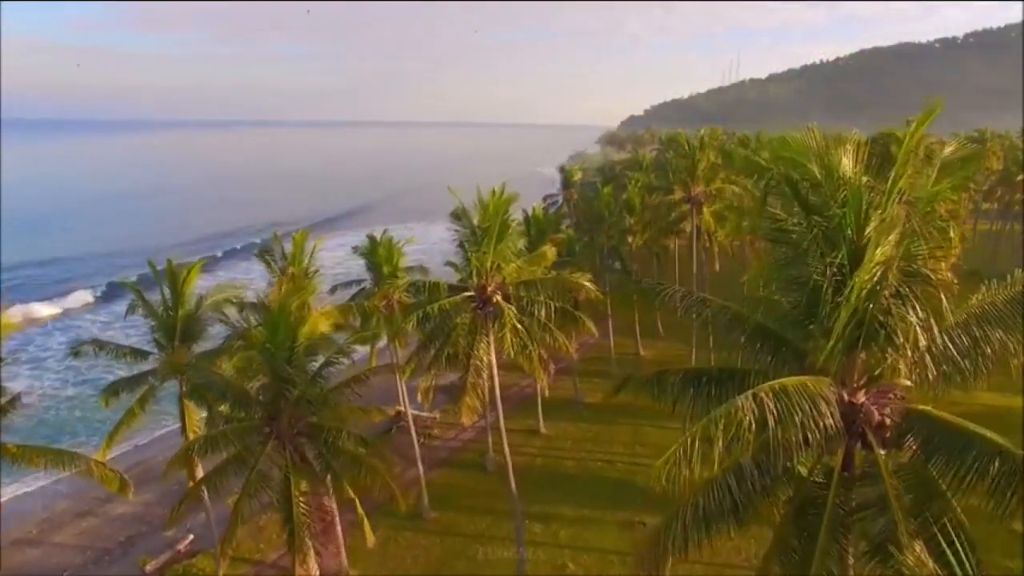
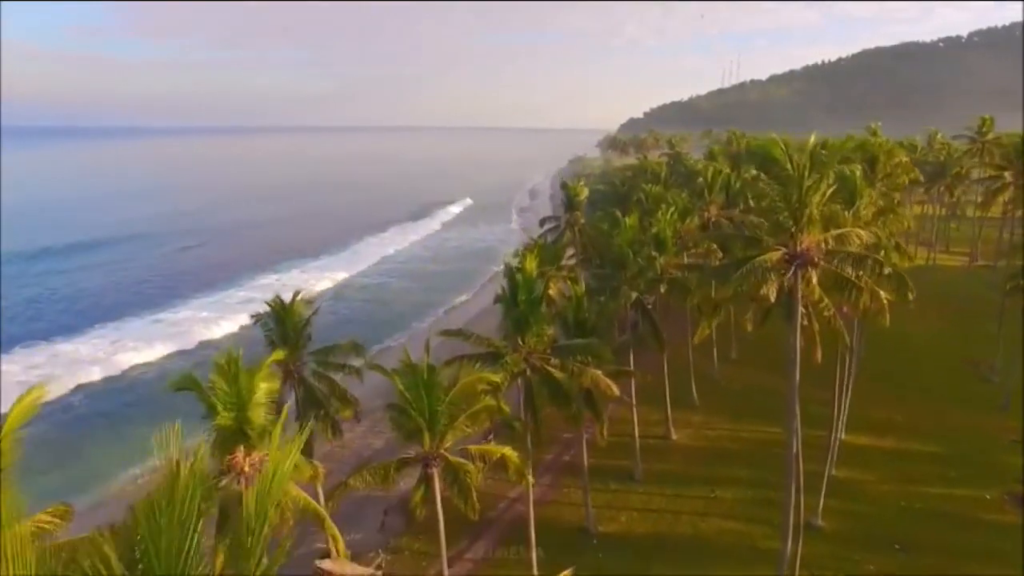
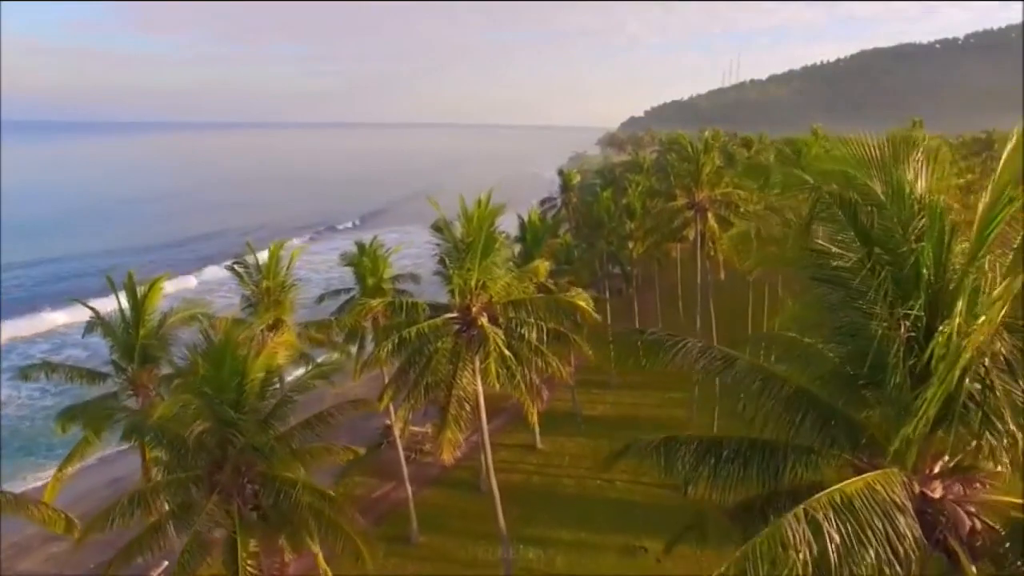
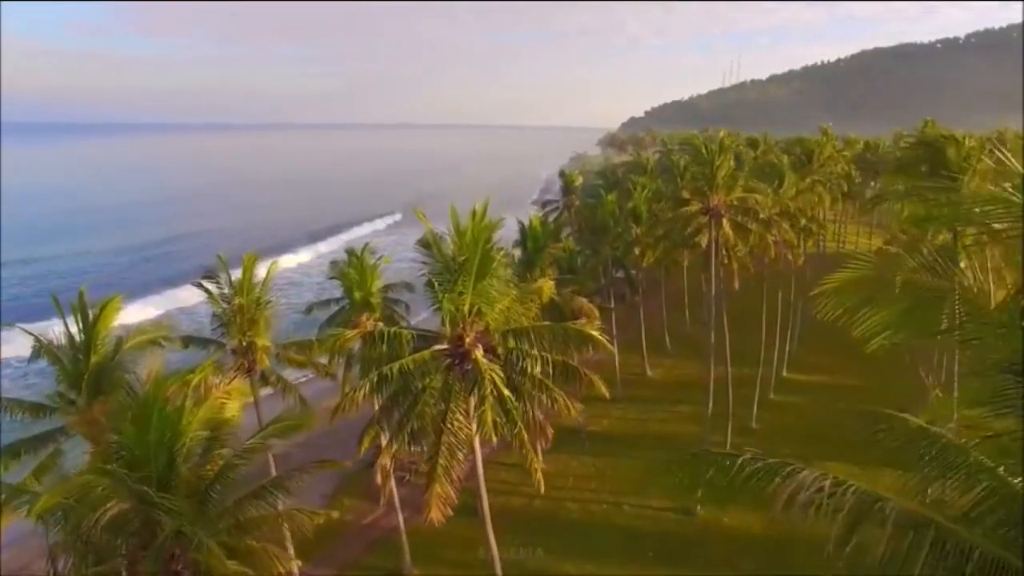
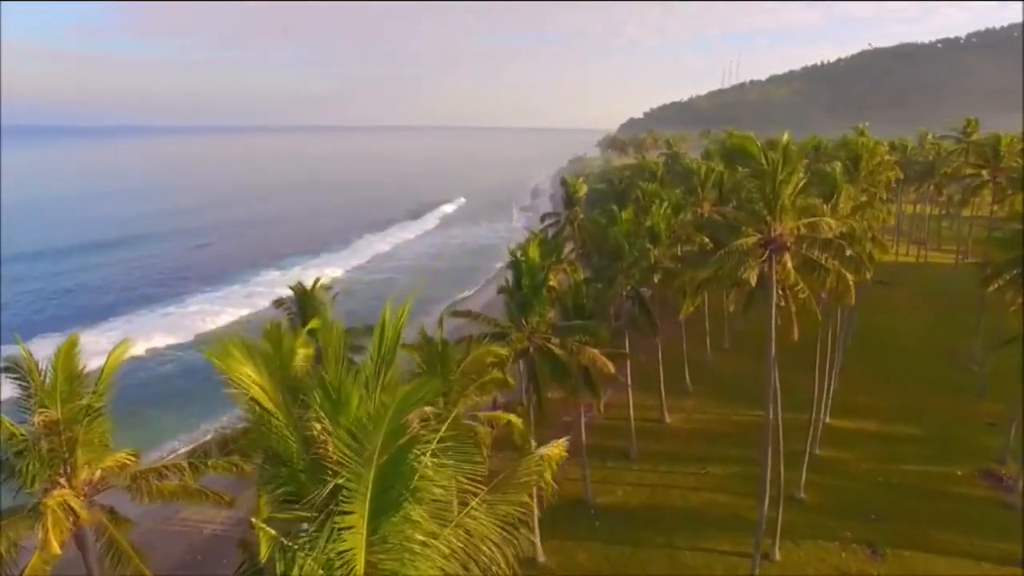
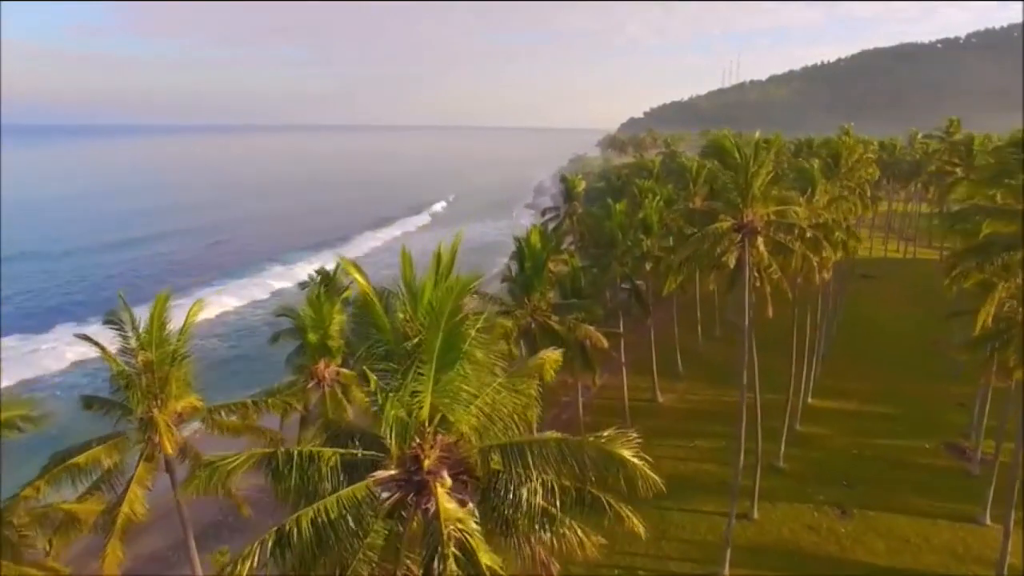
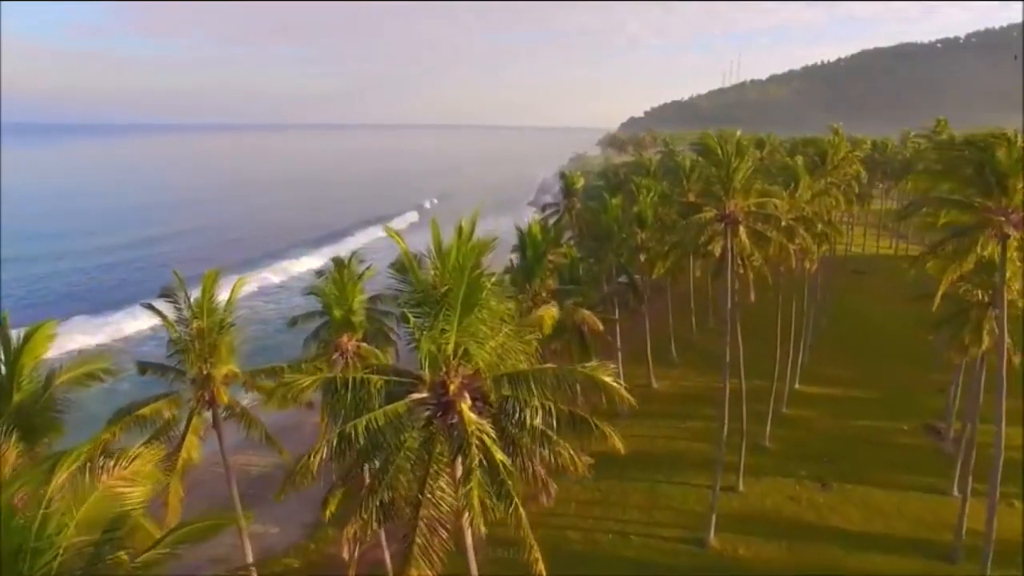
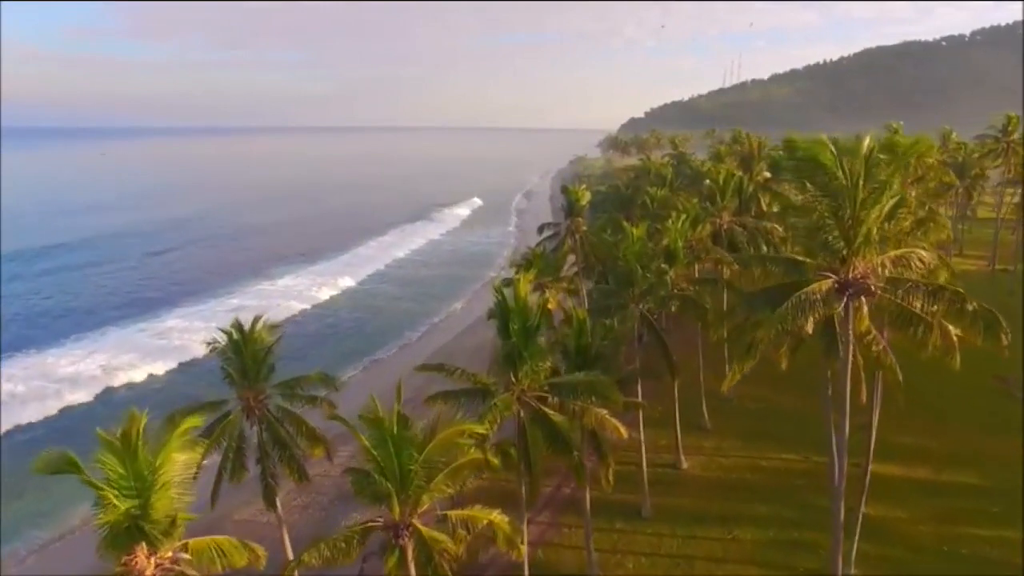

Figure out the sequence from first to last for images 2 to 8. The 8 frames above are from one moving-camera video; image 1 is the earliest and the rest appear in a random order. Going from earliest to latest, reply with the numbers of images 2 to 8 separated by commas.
3, 4, 7, 6, 5, 2, 8
